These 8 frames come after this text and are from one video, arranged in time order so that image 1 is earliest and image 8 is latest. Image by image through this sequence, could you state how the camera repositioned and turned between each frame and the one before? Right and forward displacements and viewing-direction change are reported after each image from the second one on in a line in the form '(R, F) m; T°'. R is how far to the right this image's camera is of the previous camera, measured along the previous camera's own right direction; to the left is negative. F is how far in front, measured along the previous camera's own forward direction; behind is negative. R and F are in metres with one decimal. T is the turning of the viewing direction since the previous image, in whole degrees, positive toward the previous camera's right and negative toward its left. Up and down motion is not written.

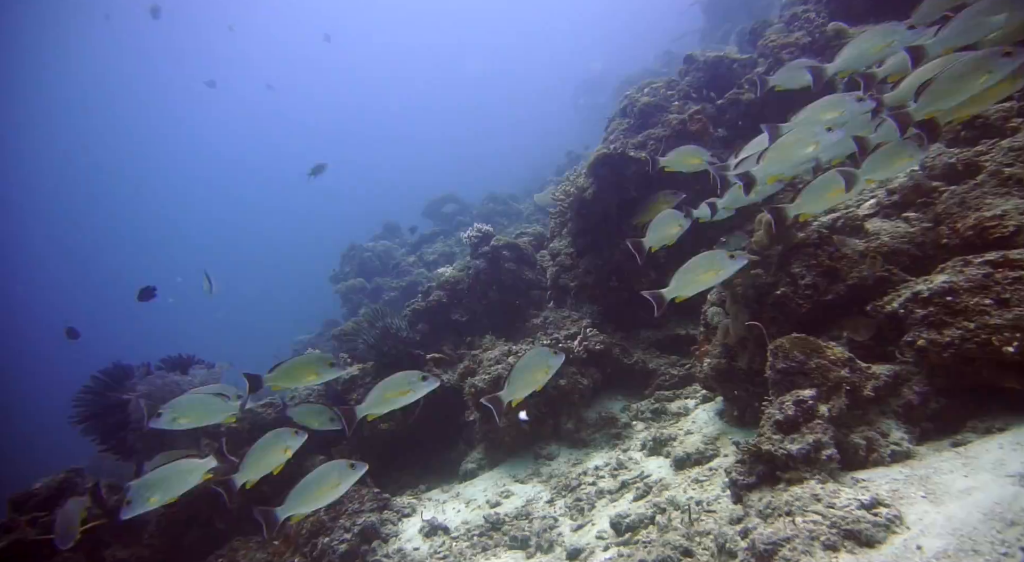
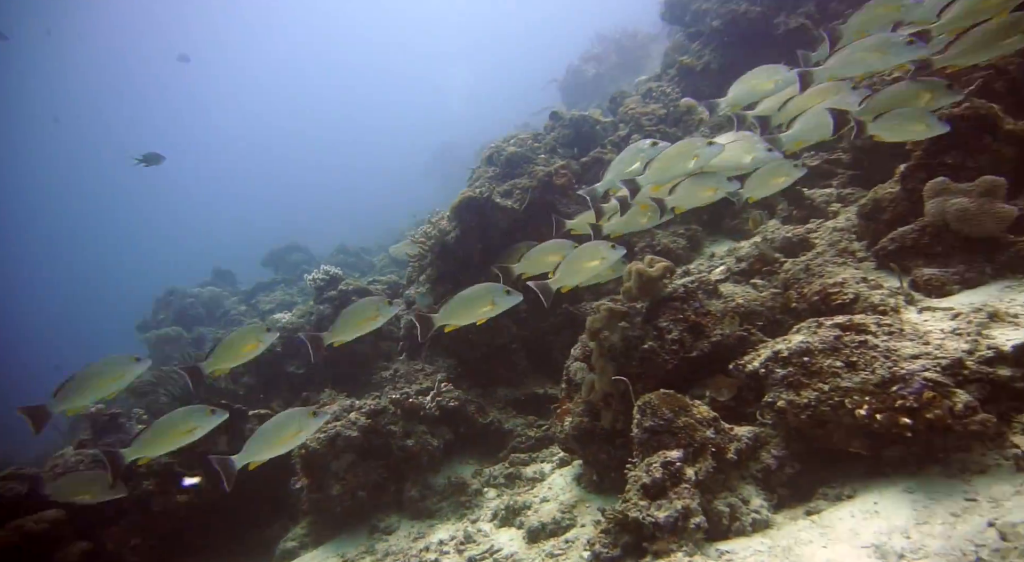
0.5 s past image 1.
(+0.1, +0.5) m; +13°
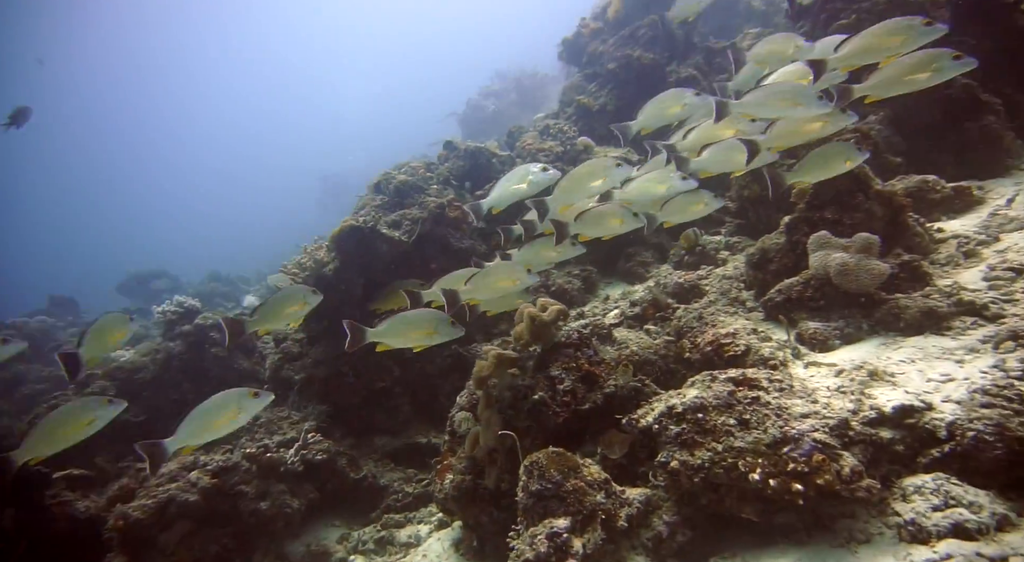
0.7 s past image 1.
(+0.1, +0.5) m; +9°
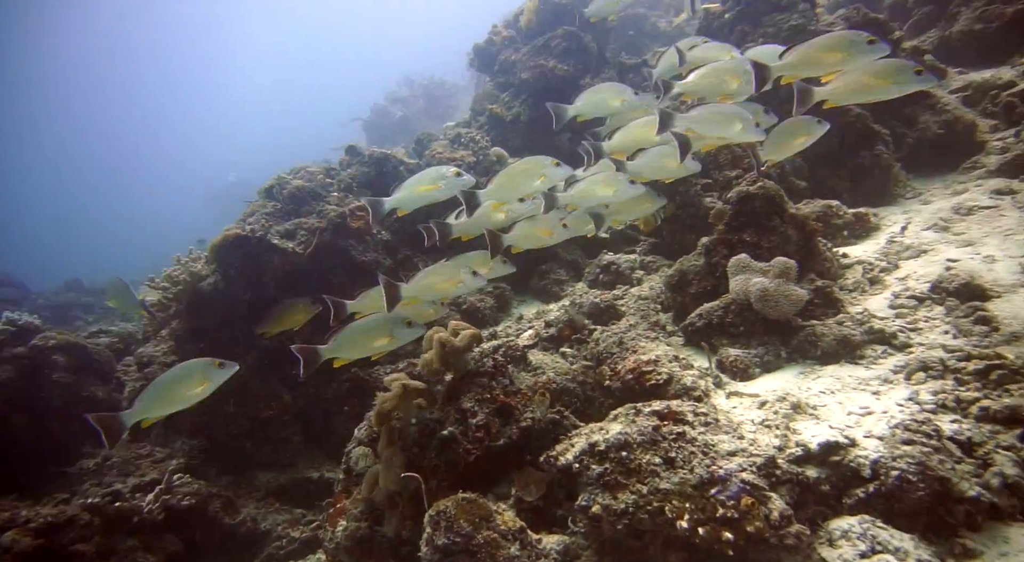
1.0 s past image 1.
(0.0, +0.5) m; +8°
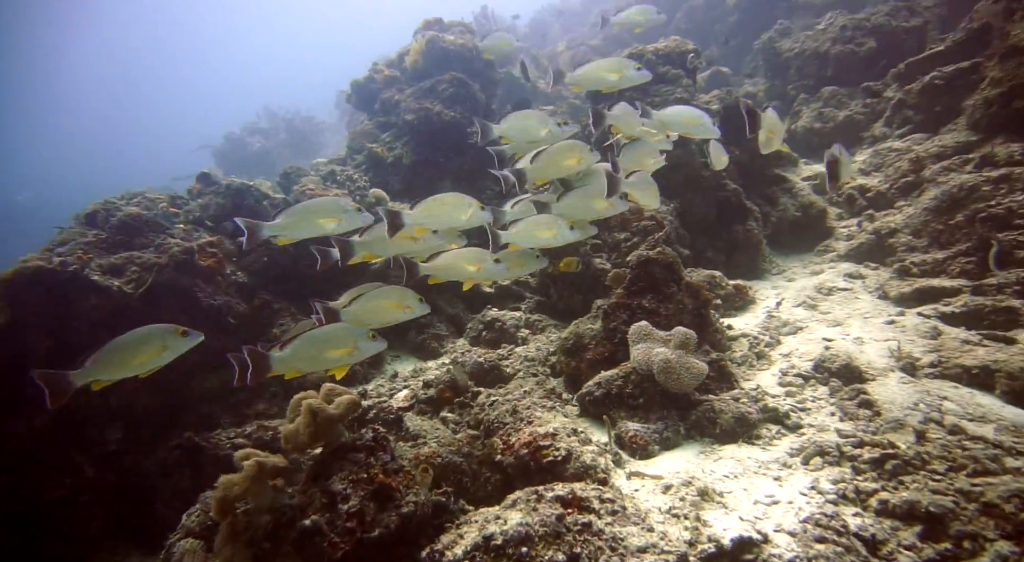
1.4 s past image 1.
(-0.2, +0.6) m; +12°
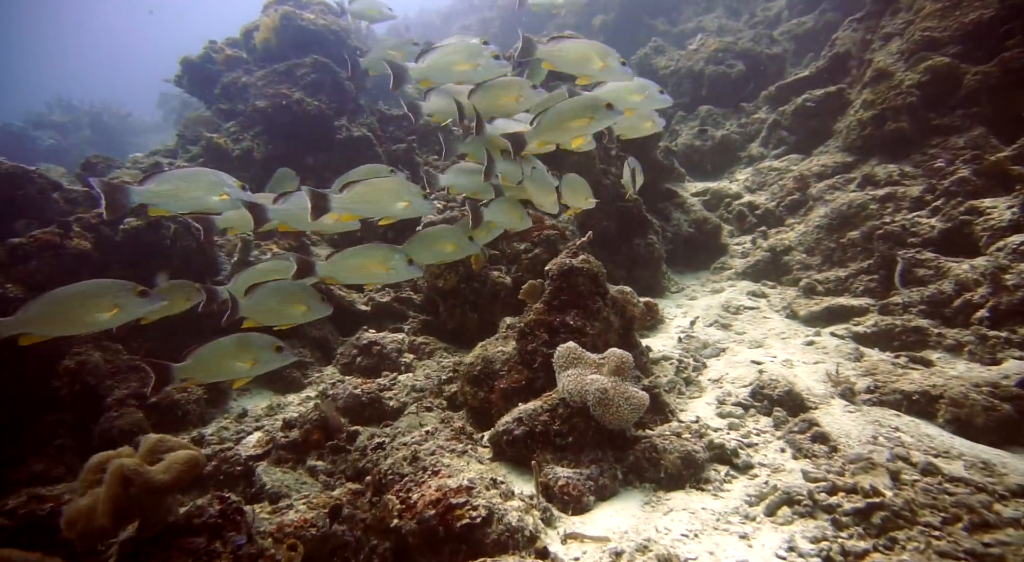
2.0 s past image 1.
(-0.2, +1.0) m; +12°
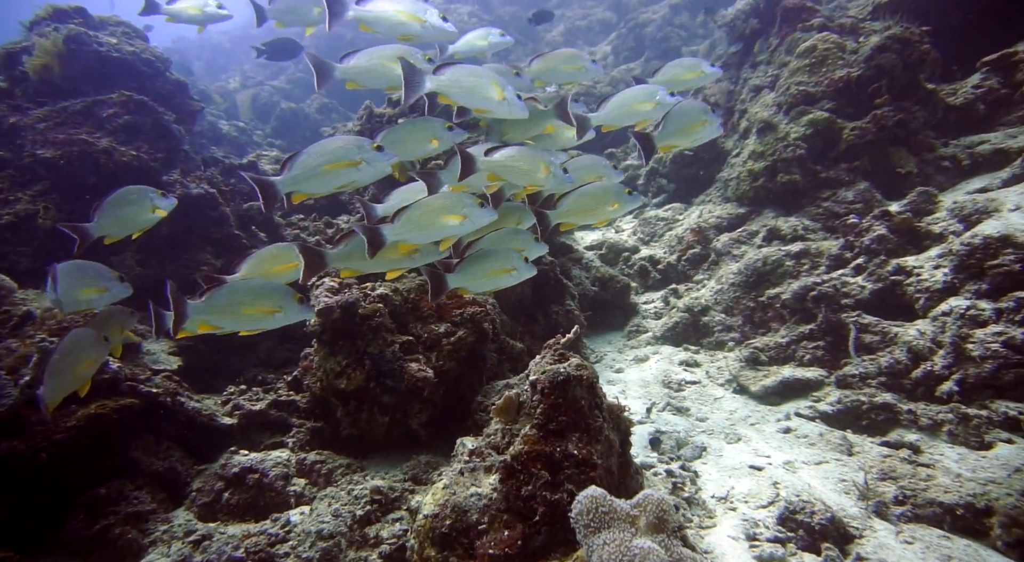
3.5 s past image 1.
(-0.8, +1.4) m; +16°
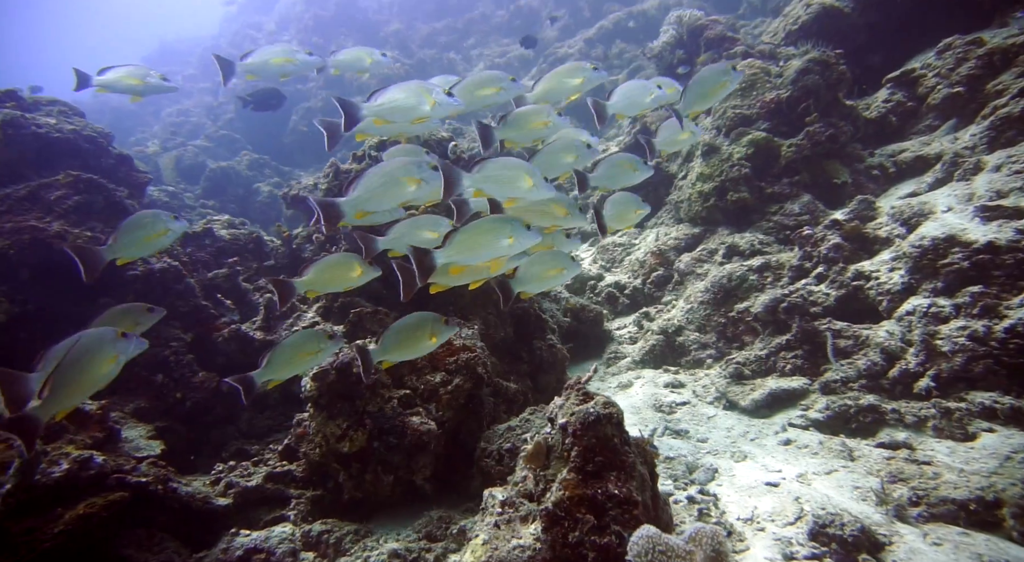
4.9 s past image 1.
(-0.5, 0.0) m; +6°
